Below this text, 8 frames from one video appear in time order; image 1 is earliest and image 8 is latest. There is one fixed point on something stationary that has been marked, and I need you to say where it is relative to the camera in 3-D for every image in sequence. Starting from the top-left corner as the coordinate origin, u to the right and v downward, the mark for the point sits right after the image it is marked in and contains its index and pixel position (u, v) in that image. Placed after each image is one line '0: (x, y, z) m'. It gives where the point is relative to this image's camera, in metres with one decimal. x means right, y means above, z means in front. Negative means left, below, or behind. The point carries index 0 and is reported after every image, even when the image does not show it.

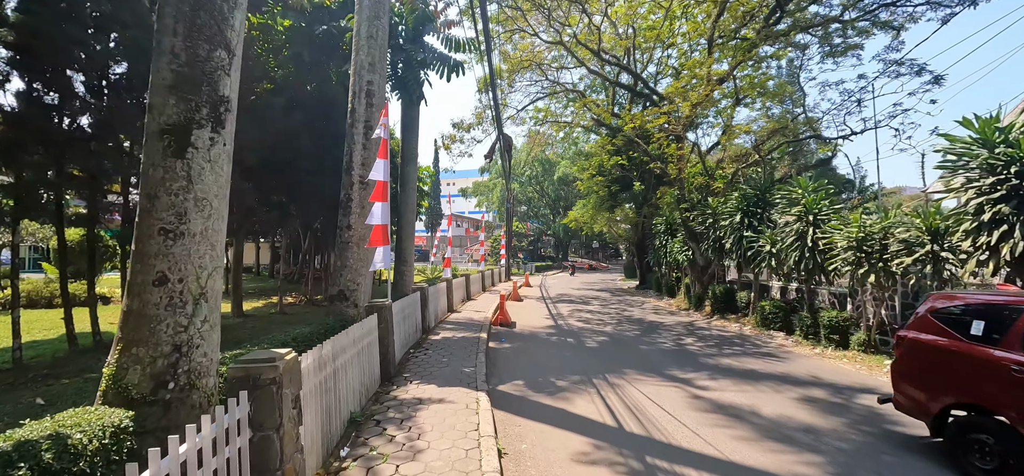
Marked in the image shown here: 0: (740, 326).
0: (+6.4, -2.5, +12.6) m
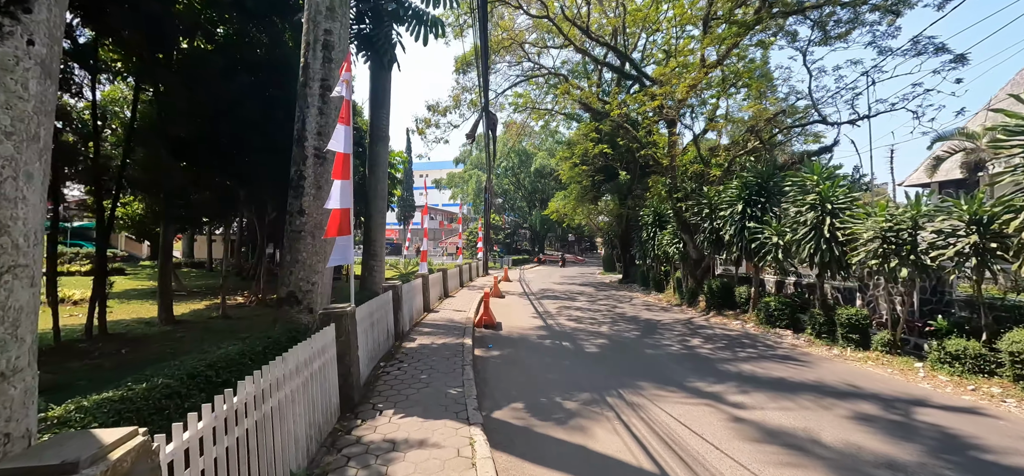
0: (+6.0, -2.2, +11.7) m
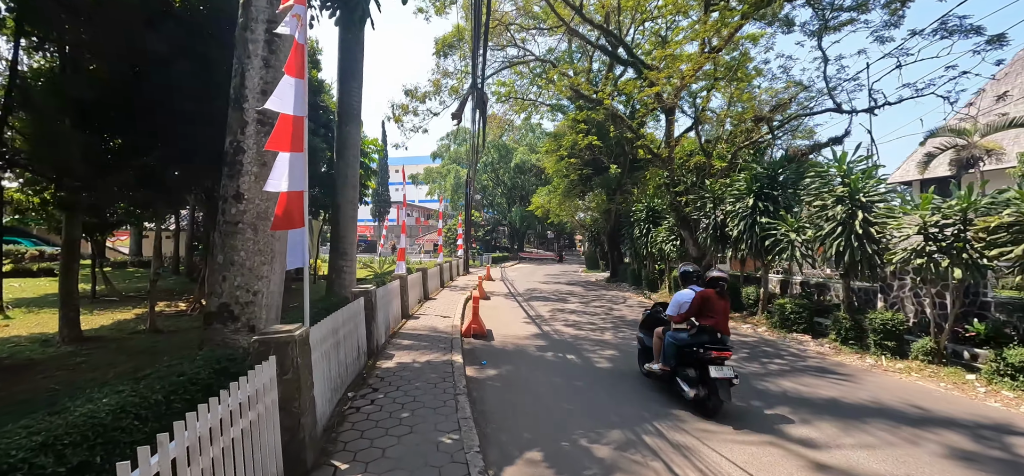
0: (+5.7, -2.1, +10.7) m
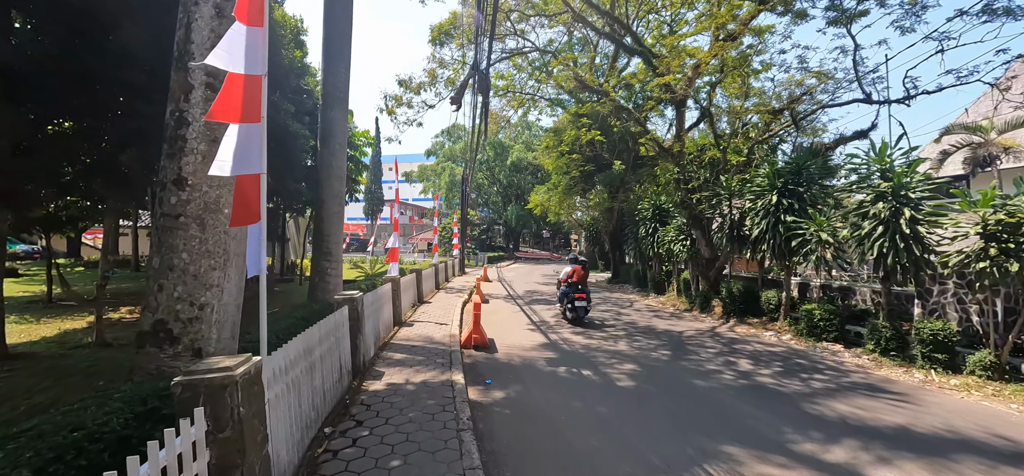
0: (+5.8, -2.1, +9.8) m
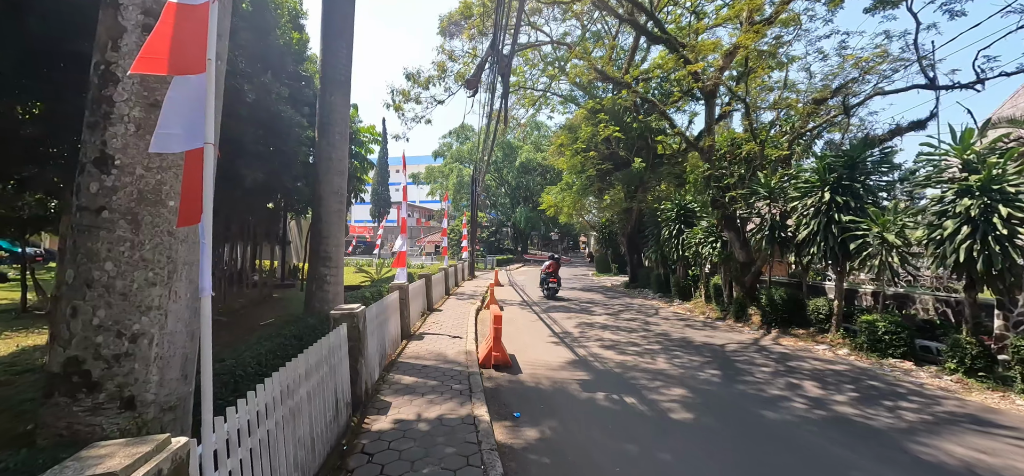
0: (+6.2, -2.2, +8.7) m
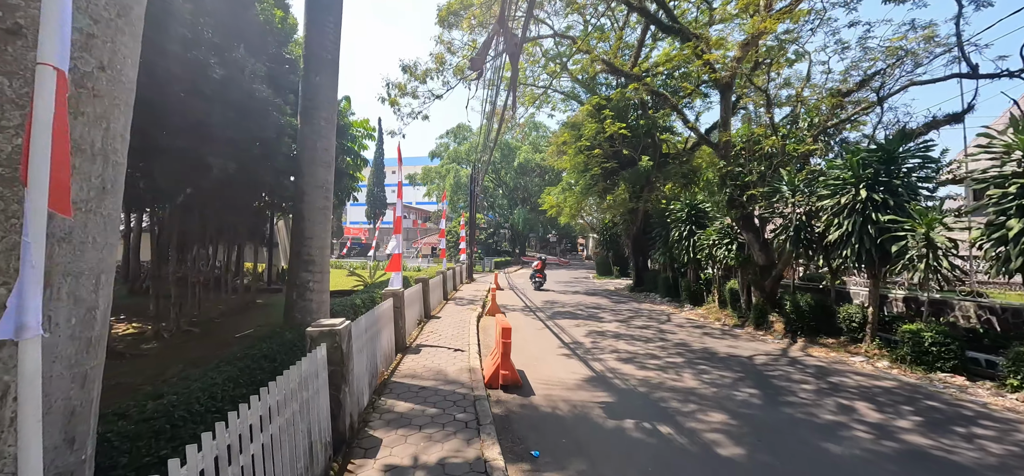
0: (+6.3, -2.2, +7.9) m
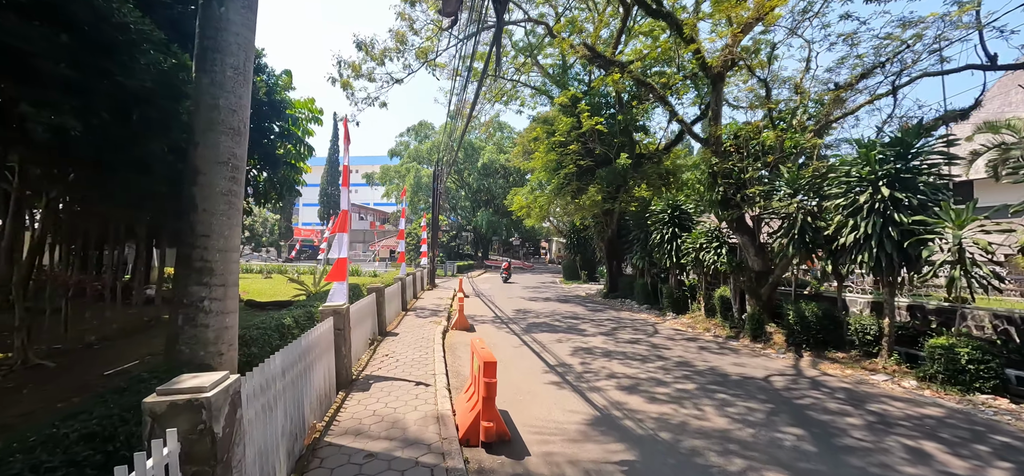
0: (+5.9, -2.2, +7.0) m
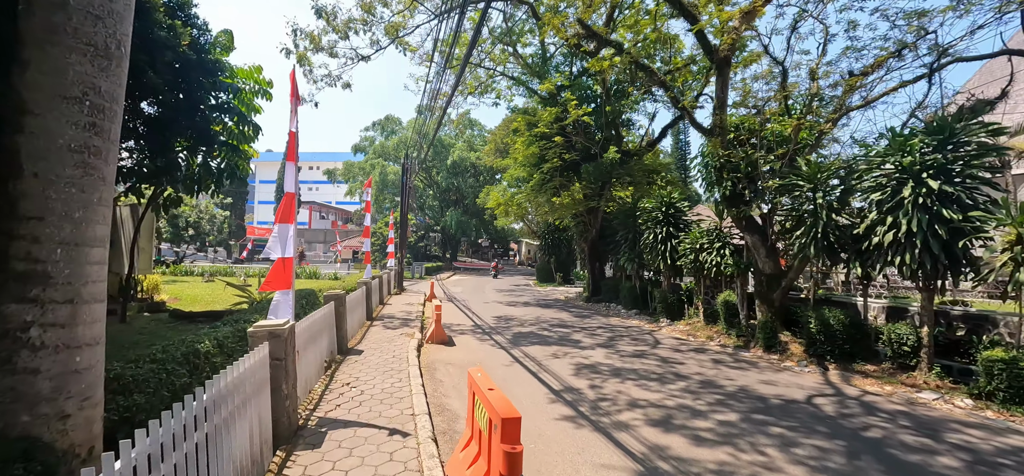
0: (+5.9, -2.2, +6.0) m
